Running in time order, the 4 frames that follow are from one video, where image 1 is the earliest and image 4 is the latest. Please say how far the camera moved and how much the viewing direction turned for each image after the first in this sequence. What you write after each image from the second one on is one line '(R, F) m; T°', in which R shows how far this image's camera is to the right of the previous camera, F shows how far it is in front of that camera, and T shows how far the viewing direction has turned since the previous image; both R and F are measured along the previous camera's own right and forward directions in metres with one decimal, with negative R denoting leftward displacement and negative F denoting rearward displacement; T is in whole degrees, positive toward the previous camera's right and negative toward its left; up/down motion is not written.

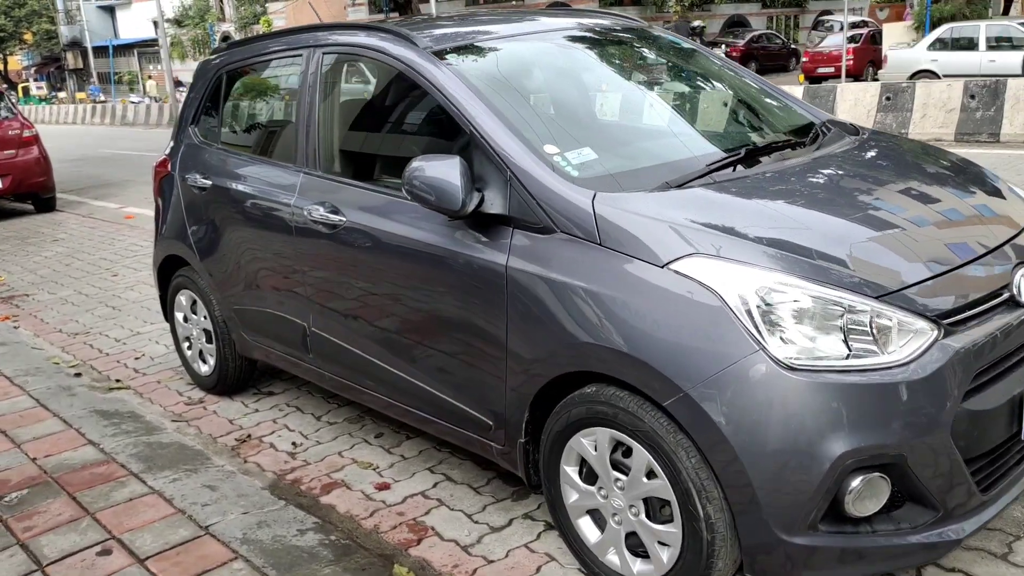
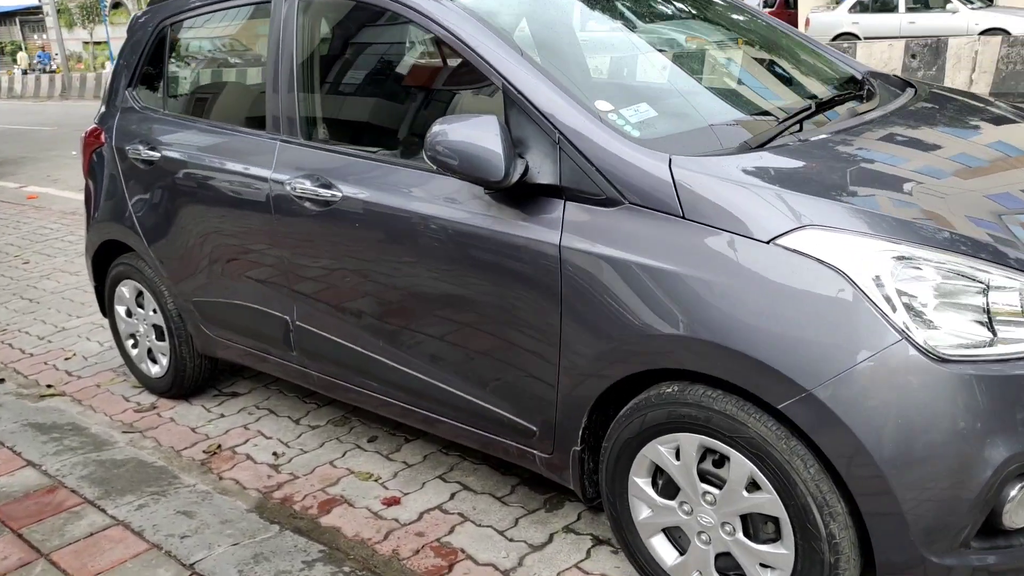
(-0.3, +0.4) m; +6°
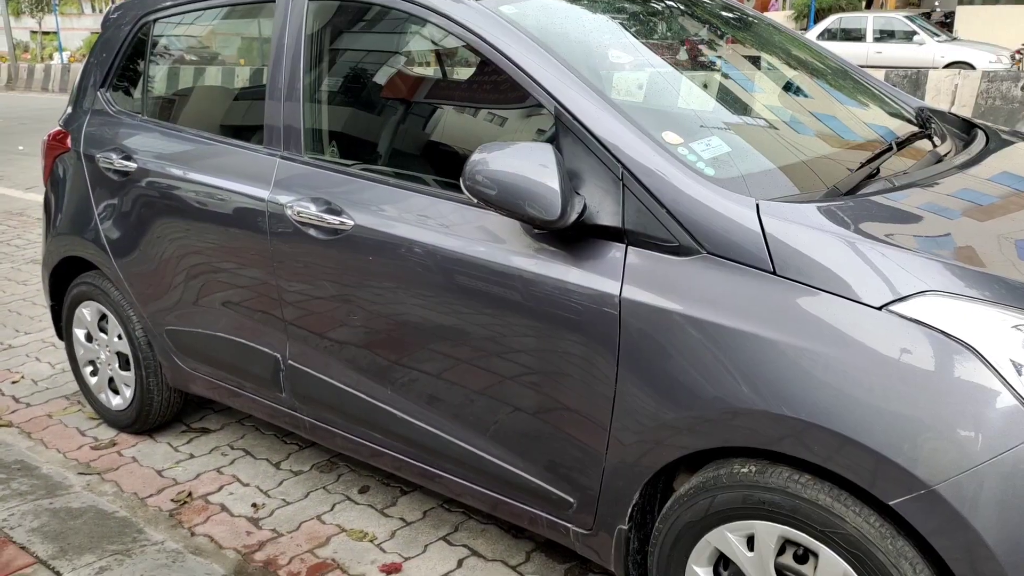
(-0.2, +0.3) m; +3°
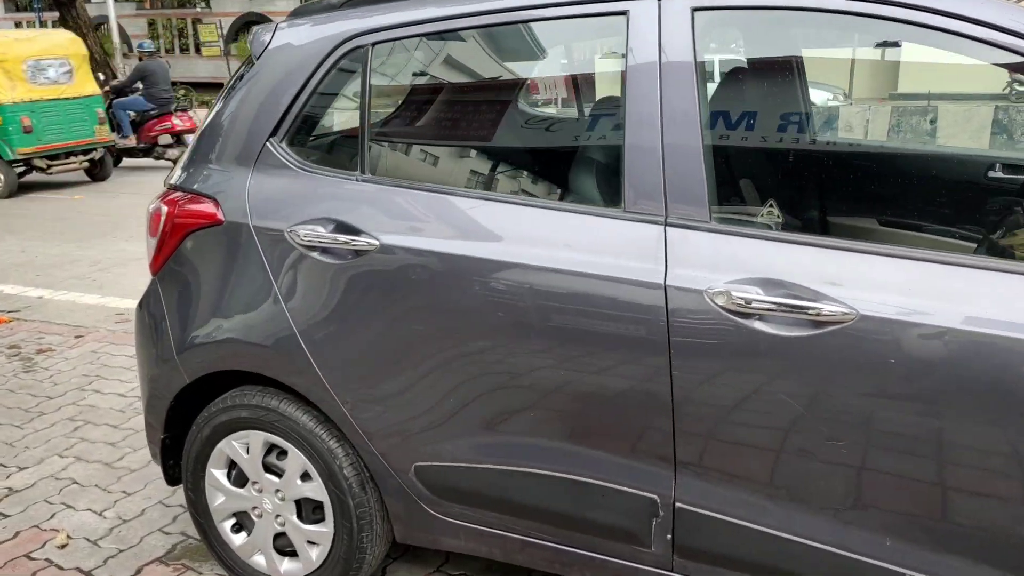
(-1.4, +0.9) m; +13°
